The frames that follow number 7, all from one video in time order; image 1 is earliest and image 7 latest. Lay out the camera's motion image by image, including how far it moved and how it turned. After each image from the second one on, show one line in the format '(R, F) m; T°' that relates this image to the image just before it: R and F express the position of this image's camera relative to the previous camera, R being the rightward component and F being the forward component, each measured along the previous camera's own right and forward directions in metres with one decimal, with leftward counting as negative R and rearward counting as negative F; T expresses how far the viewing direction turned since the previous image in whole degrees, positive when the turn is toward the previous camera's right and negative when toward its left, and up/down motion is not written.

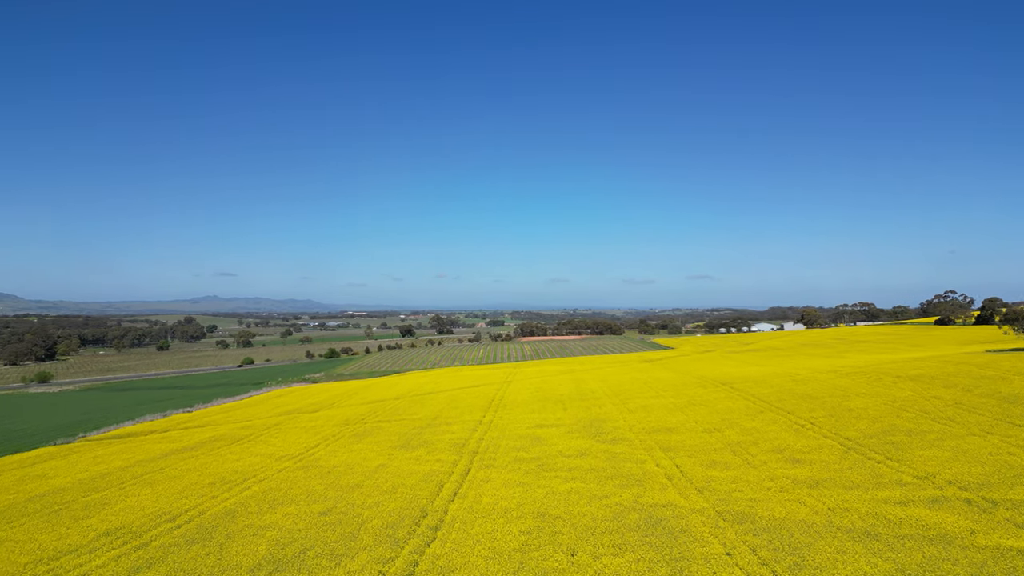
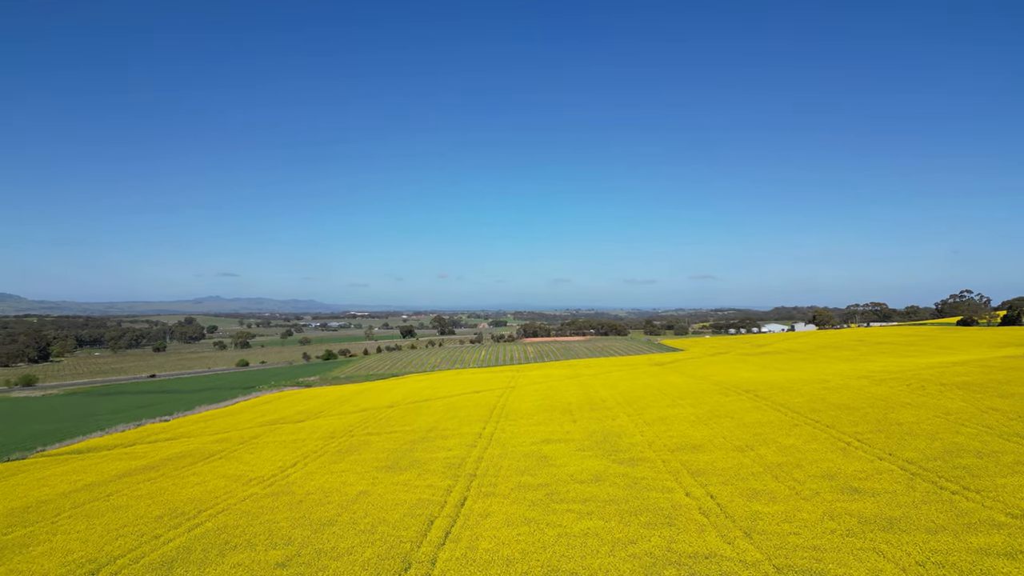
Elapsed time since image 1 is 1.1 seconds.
(0.0, +2.2) m; 0°
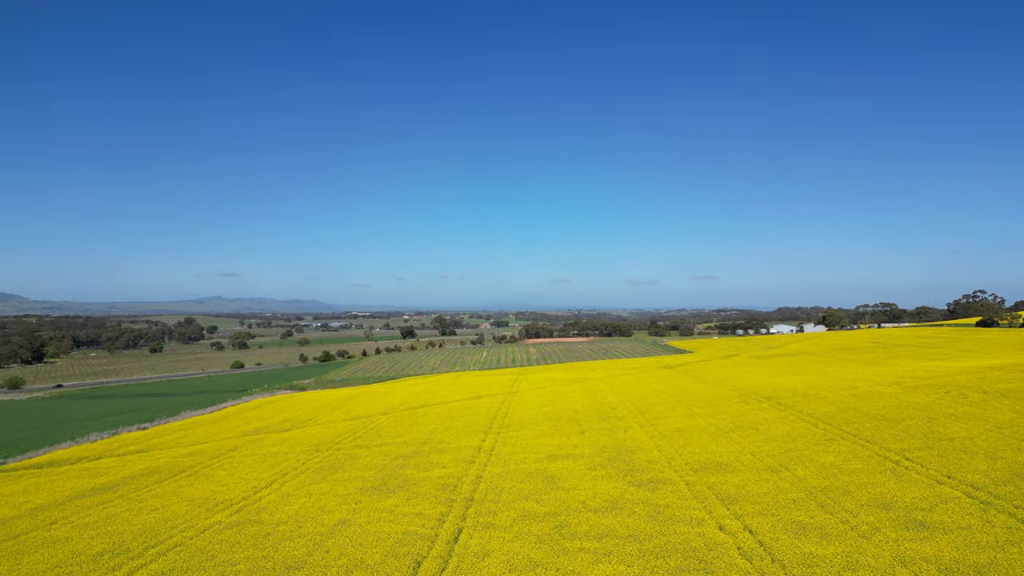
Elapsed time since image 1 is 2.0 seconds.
(0.0, +1.8) m; 0°
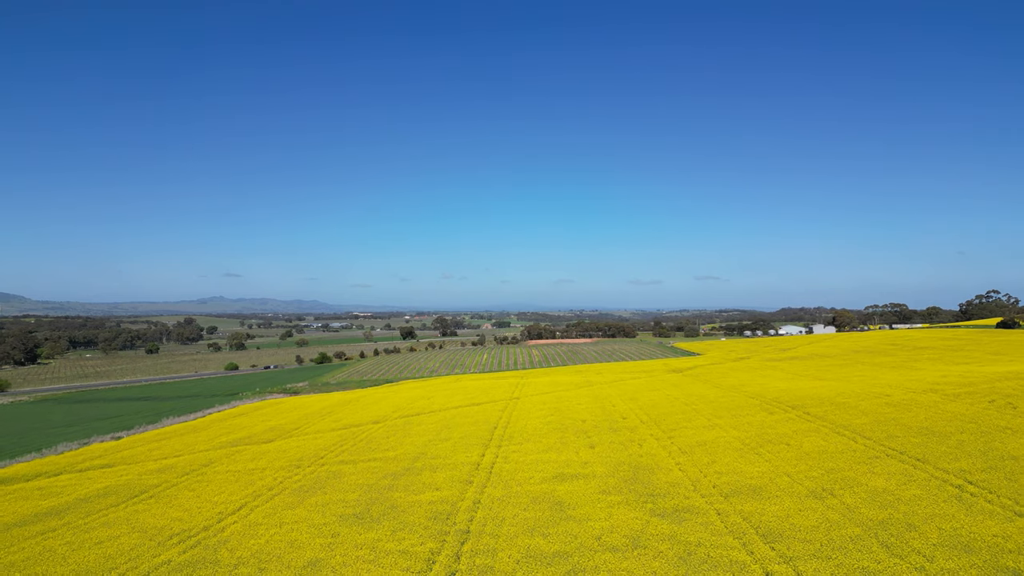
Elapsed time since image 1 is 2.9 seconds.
(0.0, +1.8) m; 0°
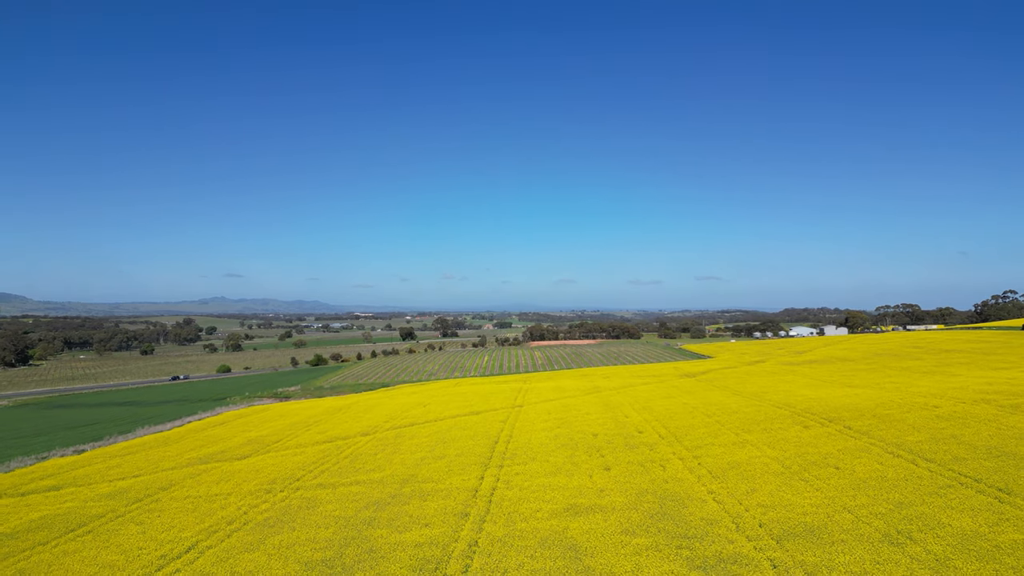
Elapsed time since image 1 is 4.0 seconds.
(-0.1, +2.2) m; 0°
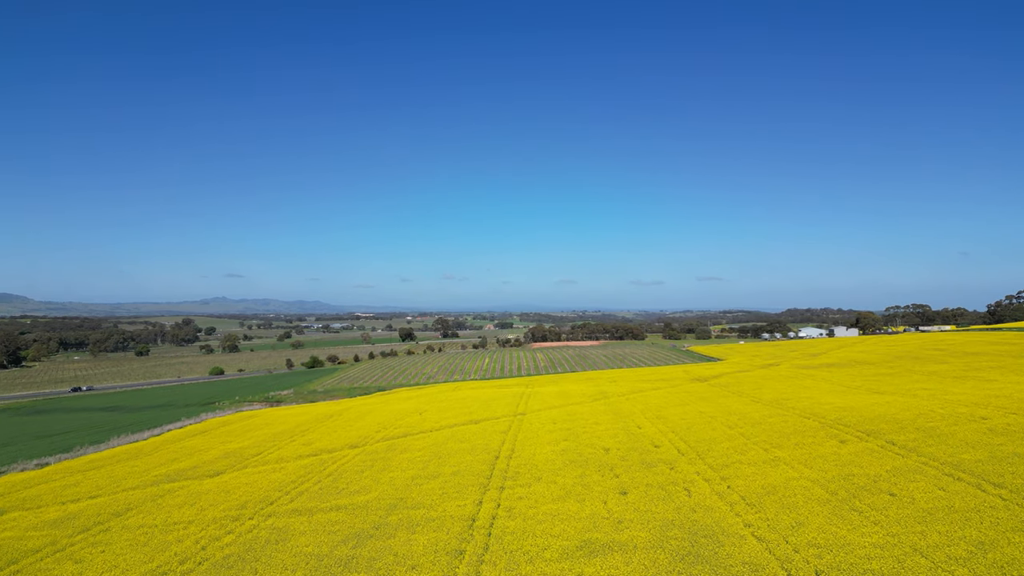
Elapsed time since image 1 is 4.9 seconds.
(0.0, +1.8) m; 0°
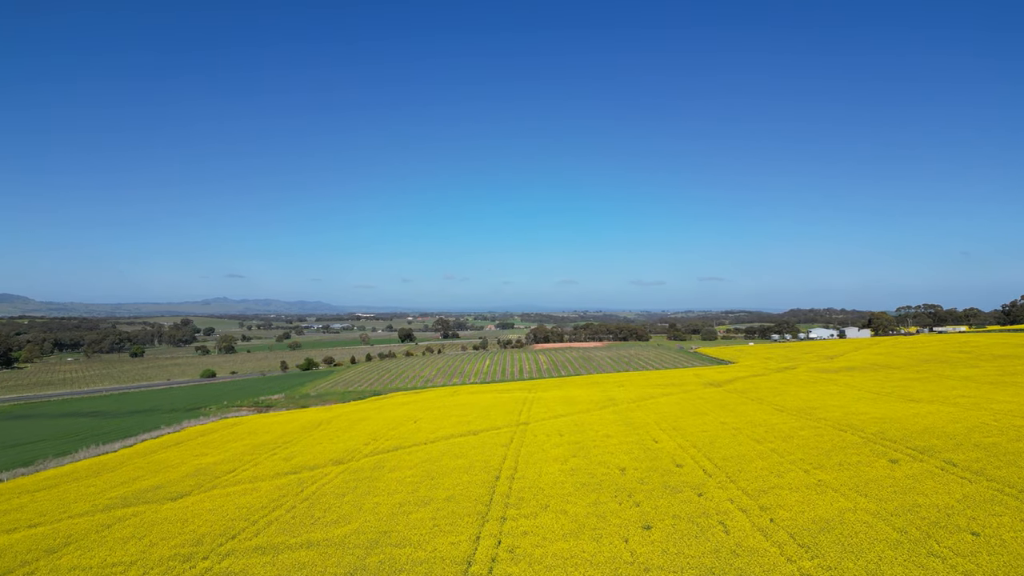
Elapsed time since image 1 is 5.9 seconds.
(0.0, +2.0) m; 0°
